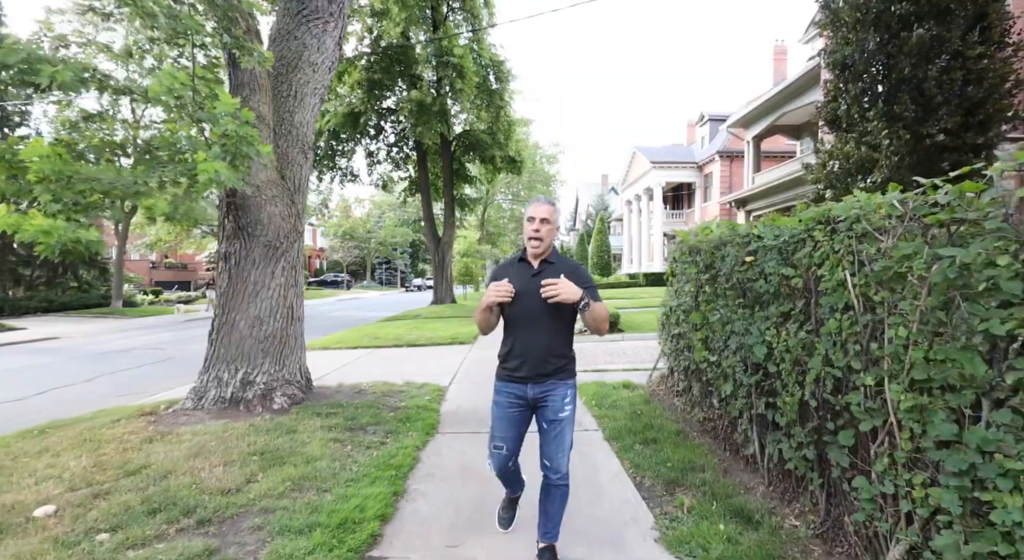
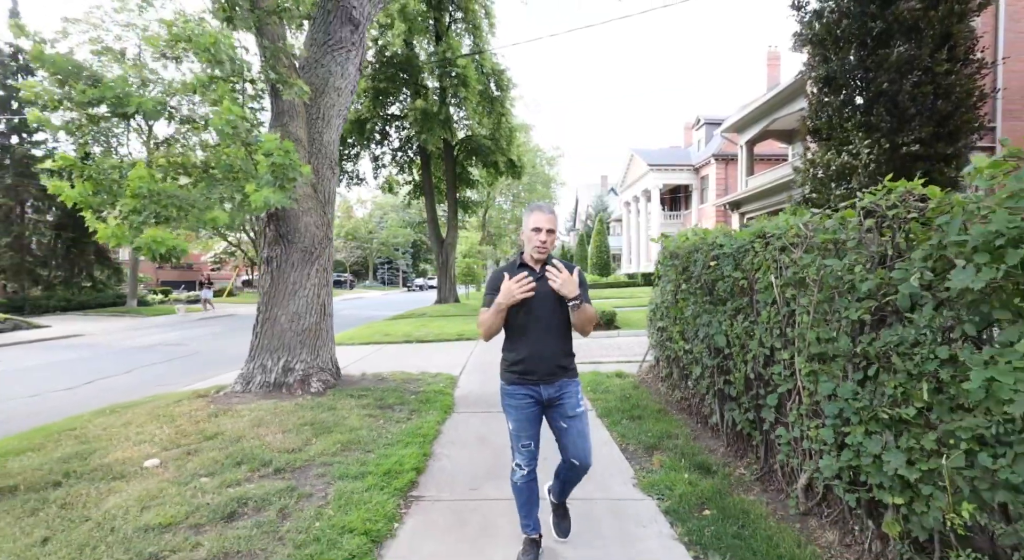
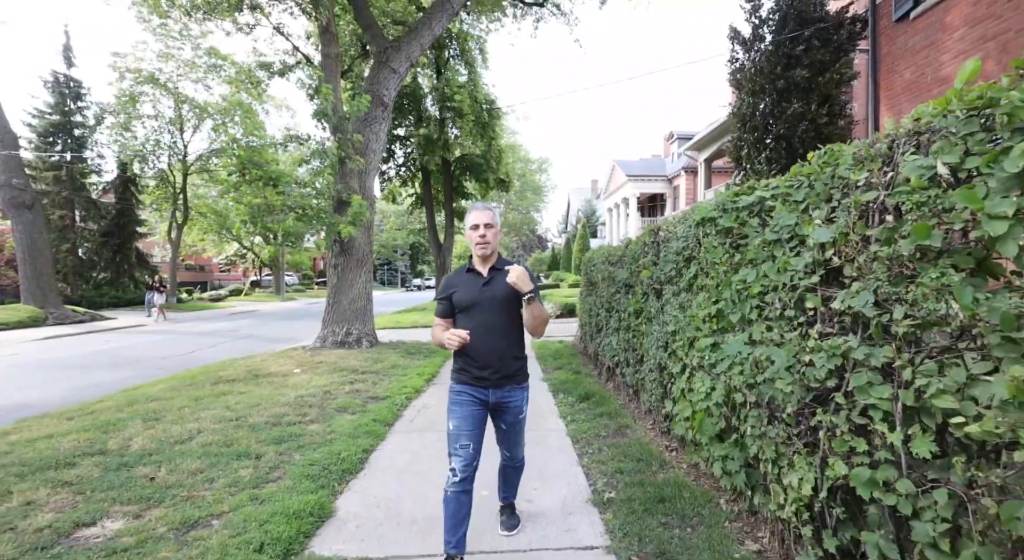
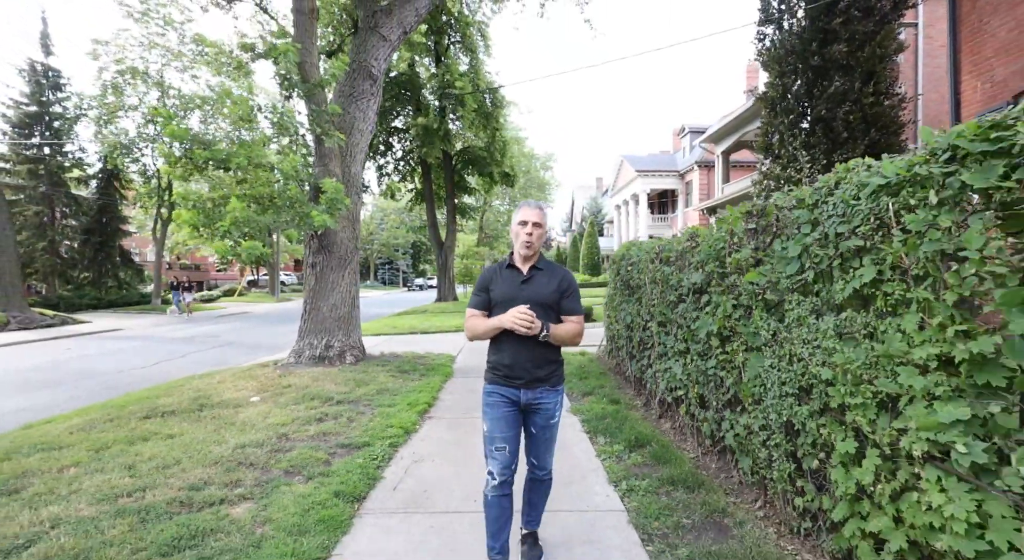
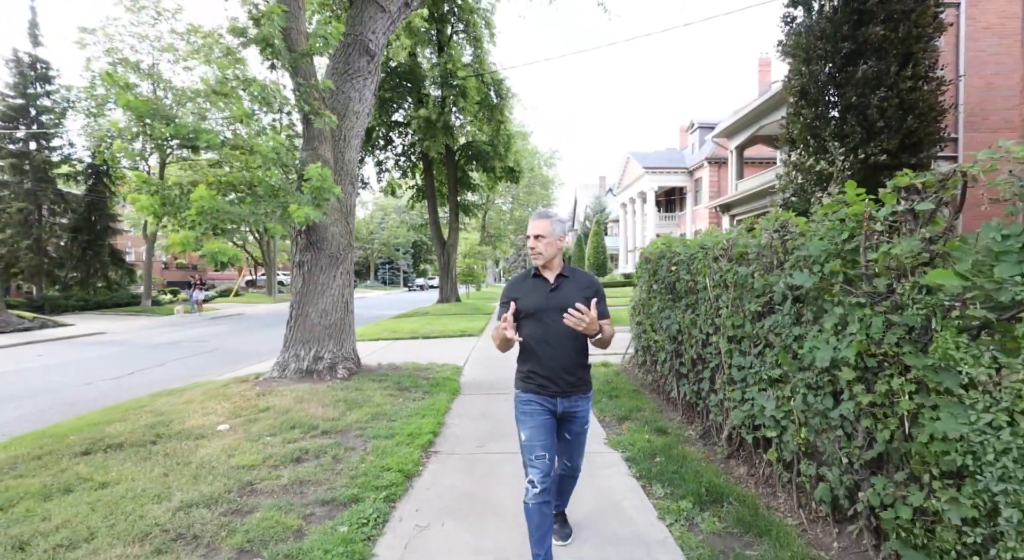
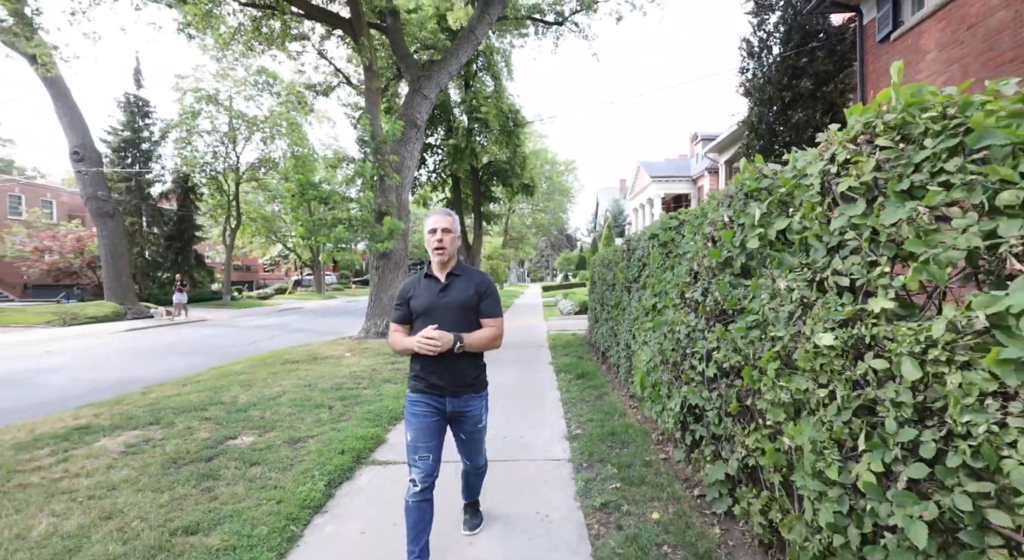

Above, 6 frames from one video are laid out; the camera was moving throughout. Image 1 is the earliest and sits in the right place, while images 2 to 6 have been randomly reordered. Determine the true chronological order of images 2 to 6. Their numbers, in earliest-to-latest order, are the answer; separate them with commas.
2, 5, 4, 3, 6
